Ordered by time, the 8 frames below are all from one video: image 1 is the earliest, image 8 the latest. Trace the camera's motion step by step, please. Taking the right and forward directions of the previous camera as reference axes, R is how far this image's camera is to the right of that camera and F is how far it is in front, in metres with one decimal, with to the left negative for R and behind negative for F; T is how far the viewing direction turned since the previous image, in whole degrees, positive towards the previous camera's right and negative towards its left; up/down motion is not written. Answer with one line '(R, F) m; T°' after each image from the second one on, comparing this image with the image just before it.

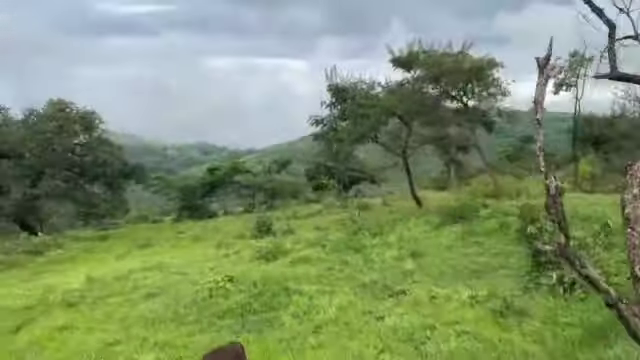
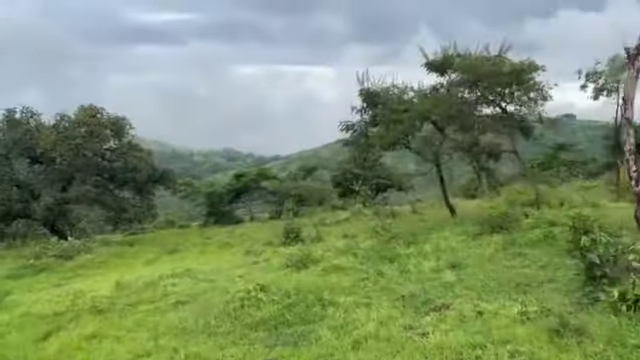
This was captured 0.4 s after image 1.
(-0.3, +0.7) m; -3°
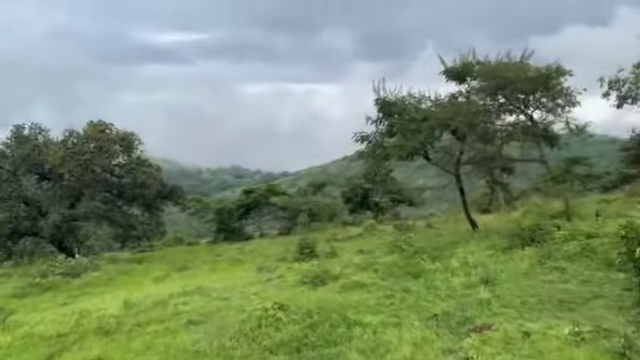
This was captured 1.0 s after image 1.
(-0.4, +1.1) m; -1°
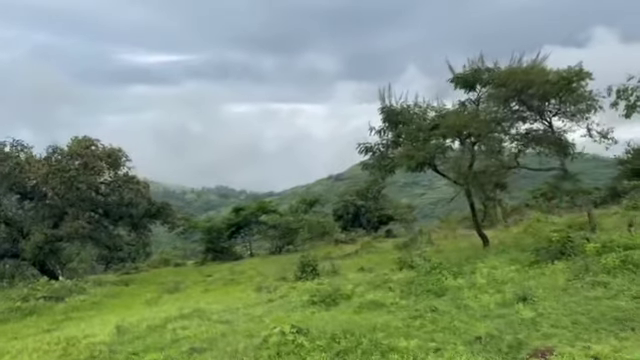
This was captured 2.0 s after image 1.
(-0.9, +1.6) m; +2°
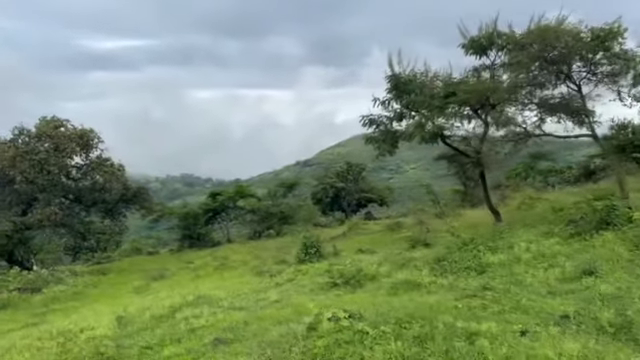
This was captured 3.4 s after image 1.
(-1.8, +2.0) m; +4°
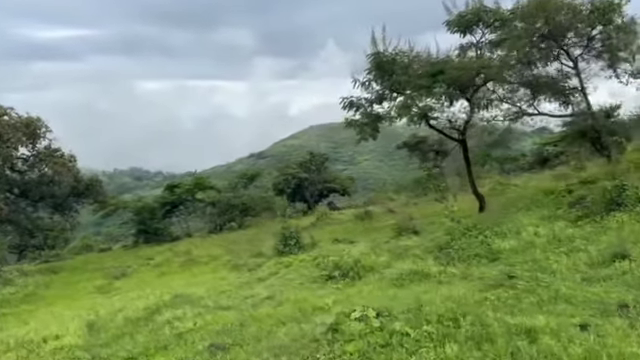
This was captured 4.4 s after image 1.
(-1.2, +1.7) m; +5°
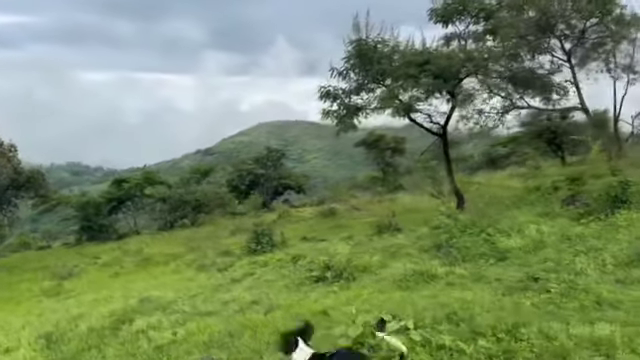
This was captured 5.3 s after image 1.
(-1.2, +1.6) m; +6°
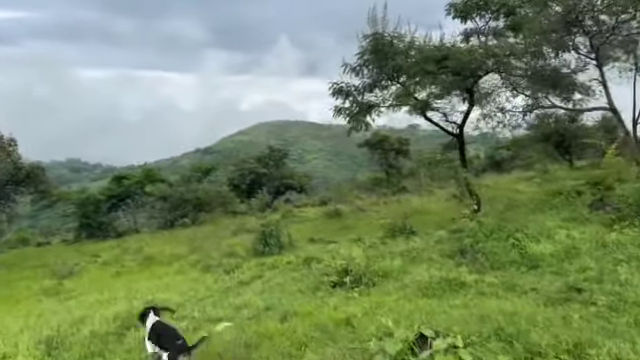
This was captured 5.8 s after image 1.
(-0.5, +0.9) m; 0°
